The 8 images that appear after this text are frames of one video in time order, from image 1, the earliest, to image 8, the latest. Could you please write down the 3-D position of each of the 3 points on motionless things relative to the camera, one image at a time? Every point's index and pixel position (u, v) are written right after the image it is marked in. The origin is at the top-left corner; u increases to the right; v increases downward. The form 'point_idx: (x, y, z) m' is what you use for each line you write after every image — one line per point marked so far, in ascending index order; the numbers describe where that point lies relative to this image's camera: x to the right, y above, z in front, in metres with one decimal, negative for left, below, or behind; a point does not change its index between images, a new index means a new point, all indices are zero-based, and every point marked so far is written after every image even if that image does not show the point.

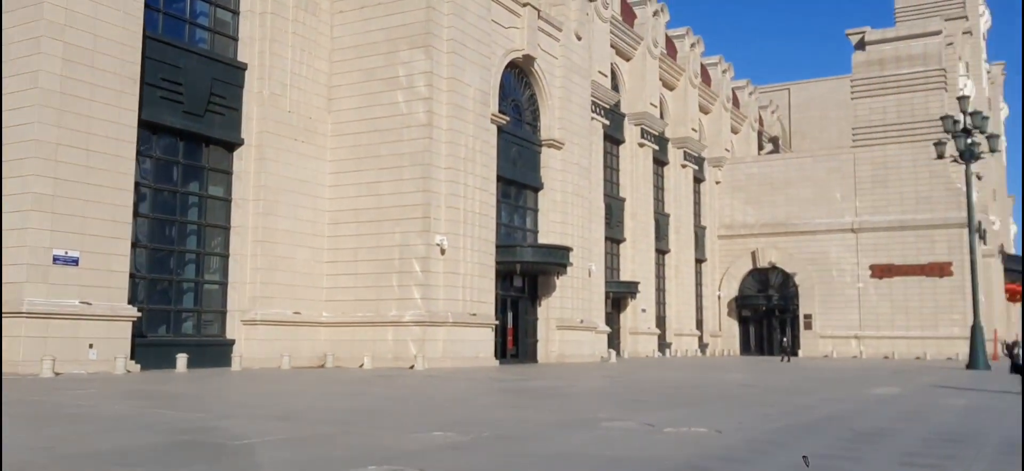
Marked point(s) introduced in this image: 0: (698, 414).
0: (+3.8, -3.5, +17.1) m
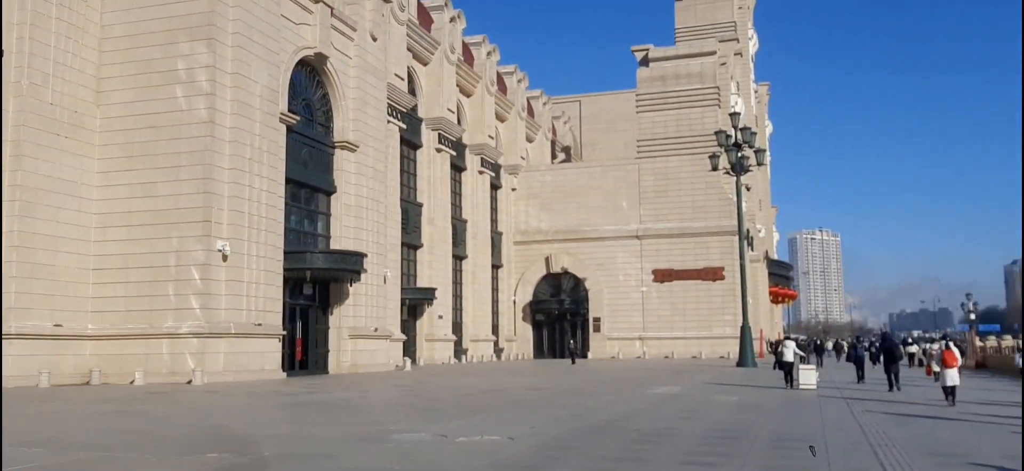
0: (-0.4, -3.6, +16.4) m
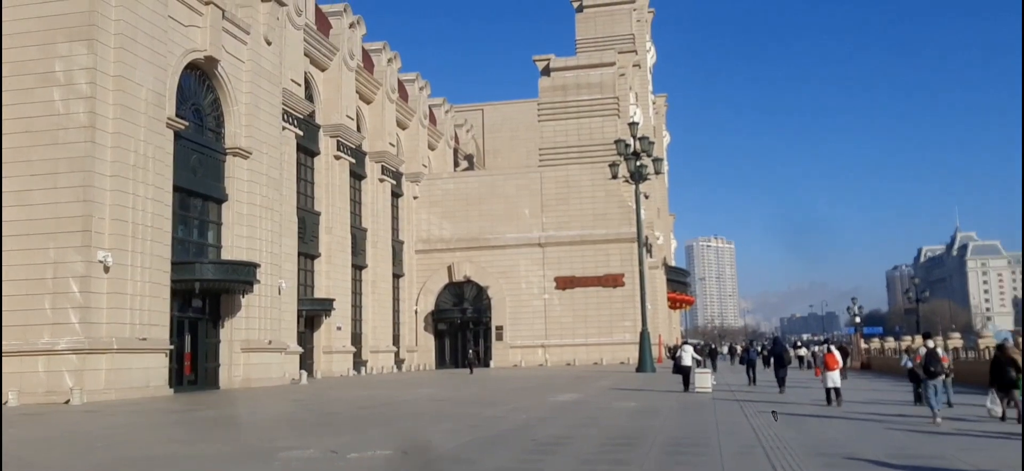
0: (-2.4, -3.7, +15.9) m
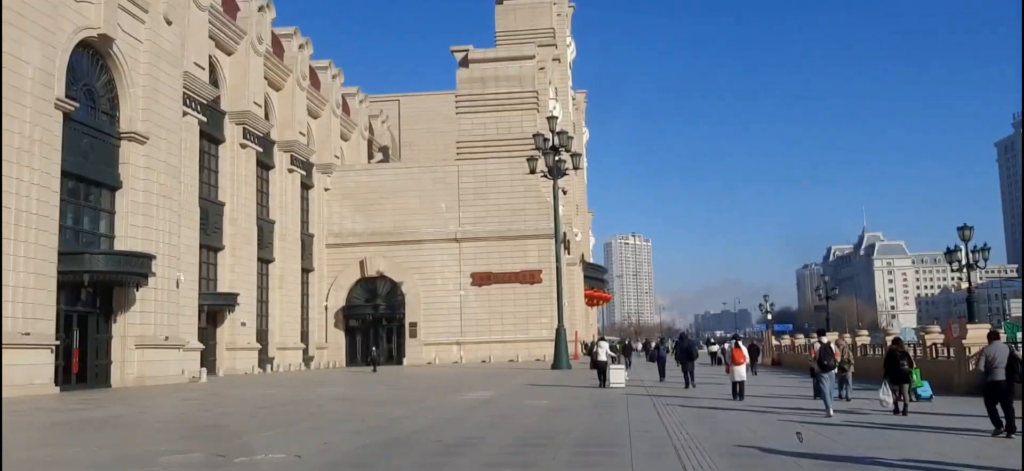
0: (-4.2, -3.4, +14.4) m
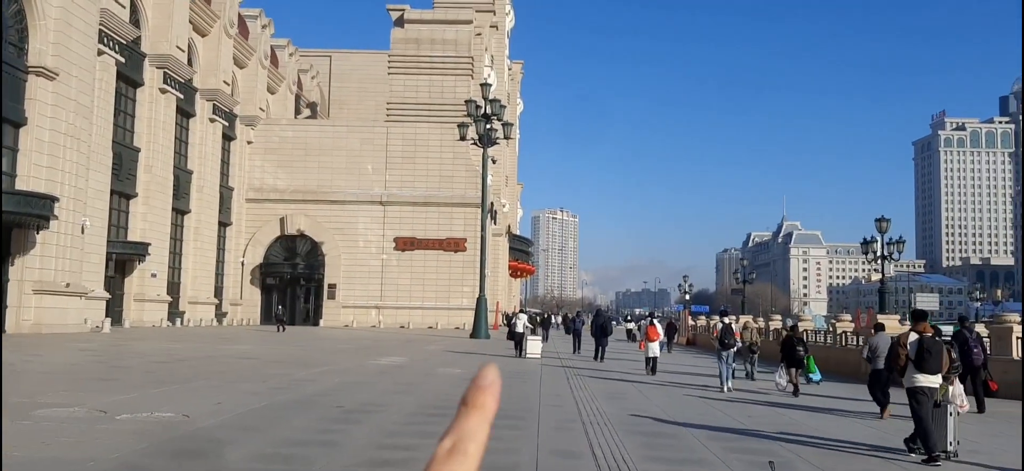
0: (-5.8, -2.6, +13.9) m
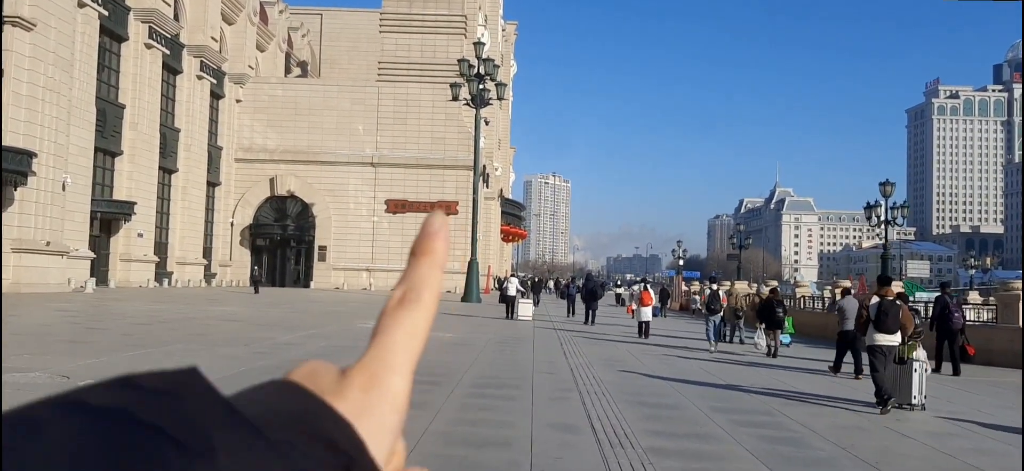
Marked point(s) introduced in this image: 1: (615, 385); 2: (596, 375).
0: (-5.9, -1.8, +13.3) m
1: (+1.5, -2.2, +12.2) m
2: (+1.3, -2.2, +13.1) m
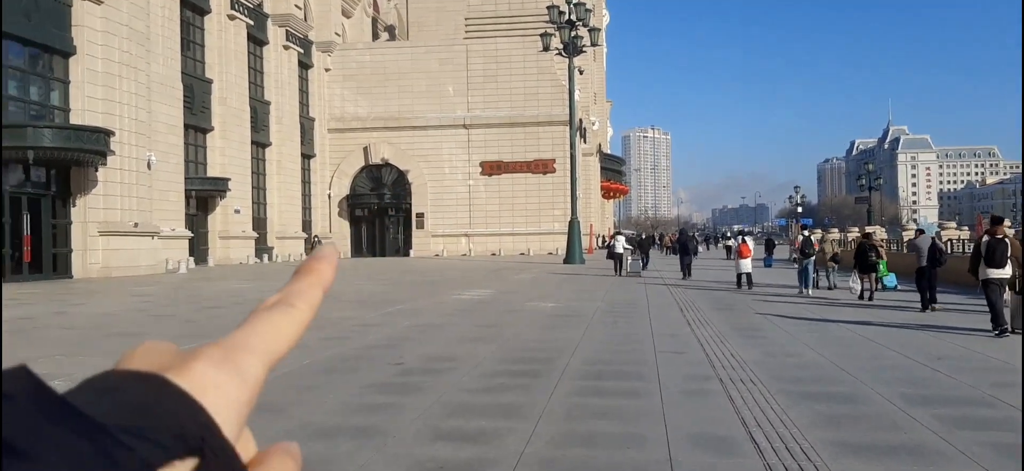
0: (-4.3, -1.5, +11.6) m
1: (+2.9, -1.5, +9.6) m
2: (+2.9, -1.5, +10.5) m
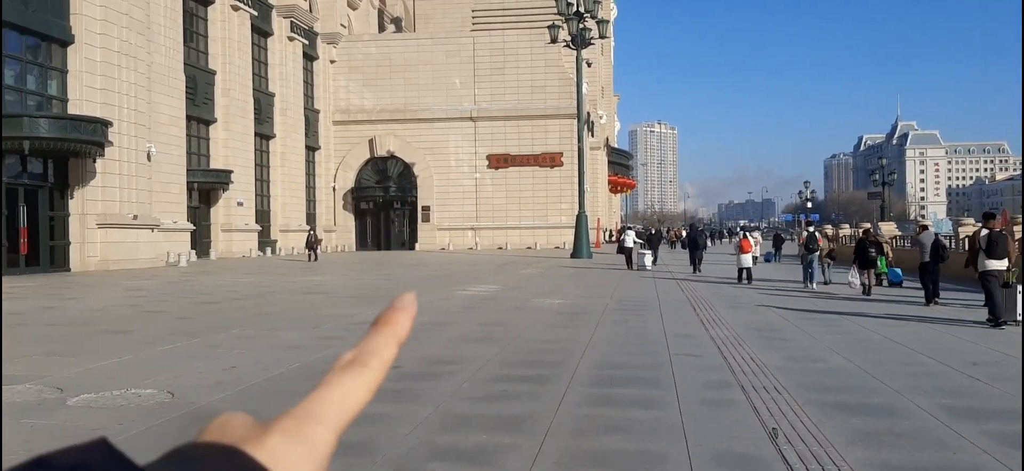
0: (-4.2, -1.4, +11.0) m
1: (+2.9, -1.5, +9.0) m
2: (+2.9, -1.4, +9.9) m
